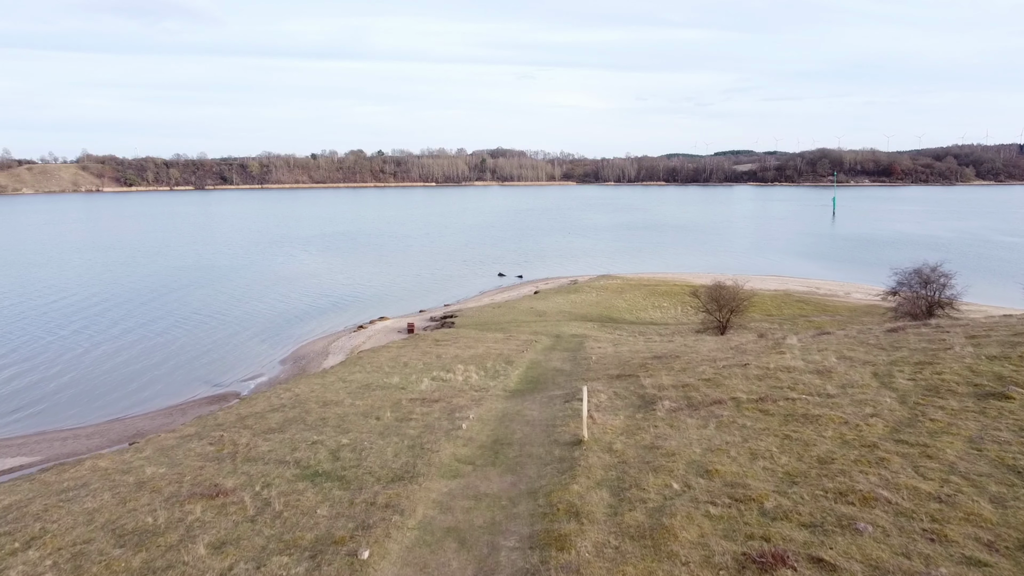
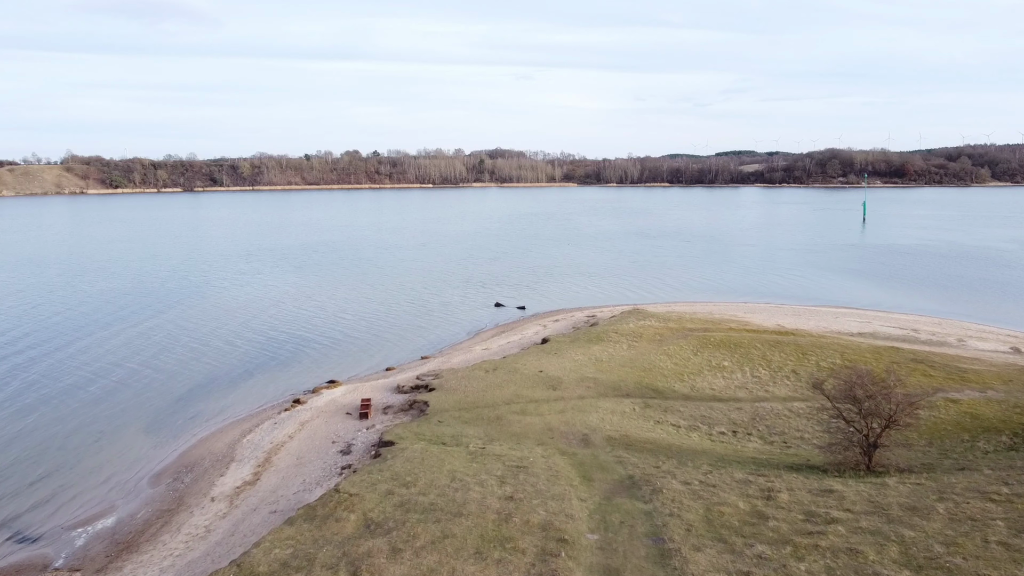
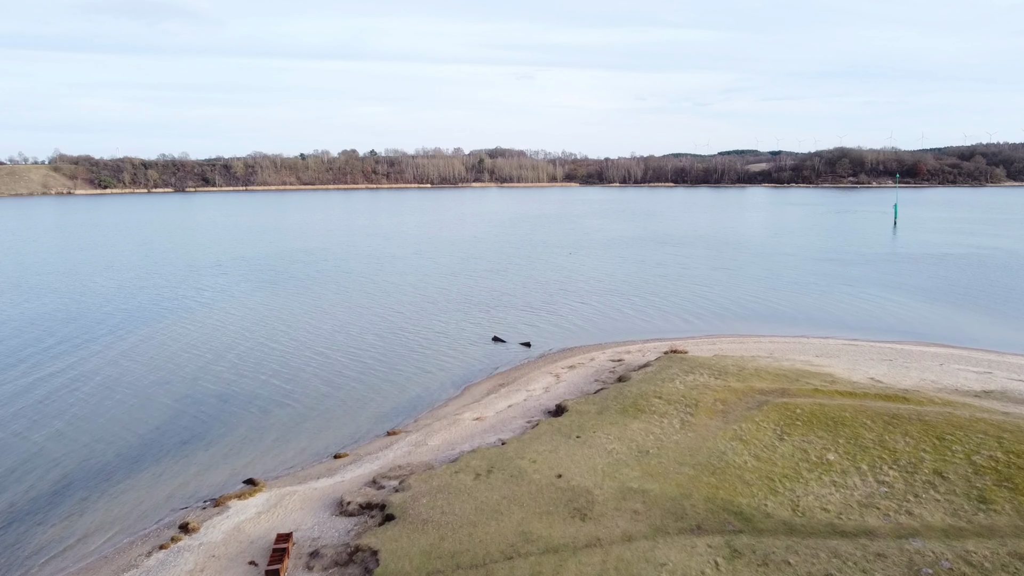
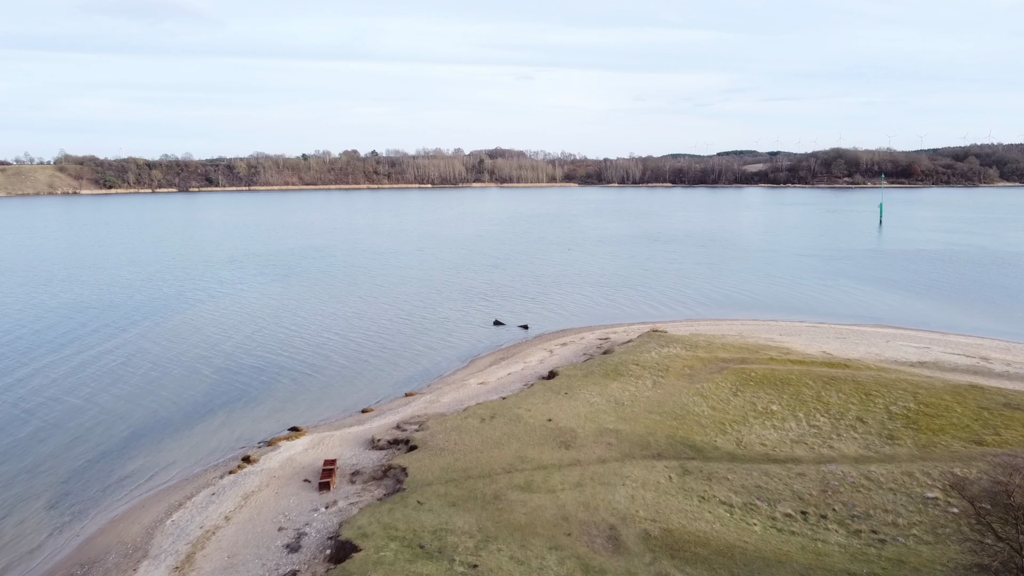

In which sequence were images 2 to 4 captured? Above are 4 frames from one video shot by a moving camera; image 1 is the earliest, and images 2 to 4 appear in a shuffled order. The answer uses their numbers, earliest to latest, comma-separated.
2, 4, 3
